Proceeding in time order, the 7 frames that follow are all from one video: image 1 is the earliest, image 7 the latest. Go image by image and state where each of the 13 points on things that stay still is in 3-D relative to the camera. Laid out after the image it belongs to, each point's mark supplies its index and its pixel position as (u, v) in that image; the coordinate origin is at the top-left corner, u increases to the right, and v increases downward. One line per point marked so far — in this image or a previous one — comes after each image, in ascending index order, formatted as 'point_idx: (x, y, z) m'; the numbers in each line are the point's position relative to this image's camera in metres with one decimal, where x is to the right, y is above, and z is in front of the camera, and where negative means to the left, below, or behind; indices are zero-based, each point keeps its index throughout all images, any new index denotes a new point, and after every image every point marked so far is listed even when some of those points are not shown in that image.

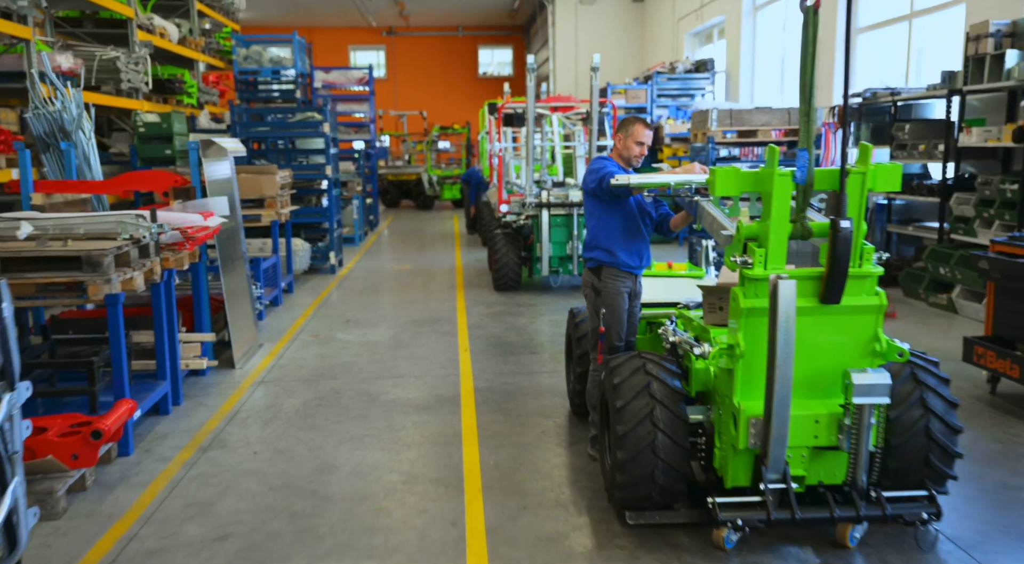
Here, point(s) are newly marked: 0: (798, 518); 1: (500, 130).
0: (+1.1, -0.8, +2.7) m
1: (-0.1, +2.1, +10.3) m
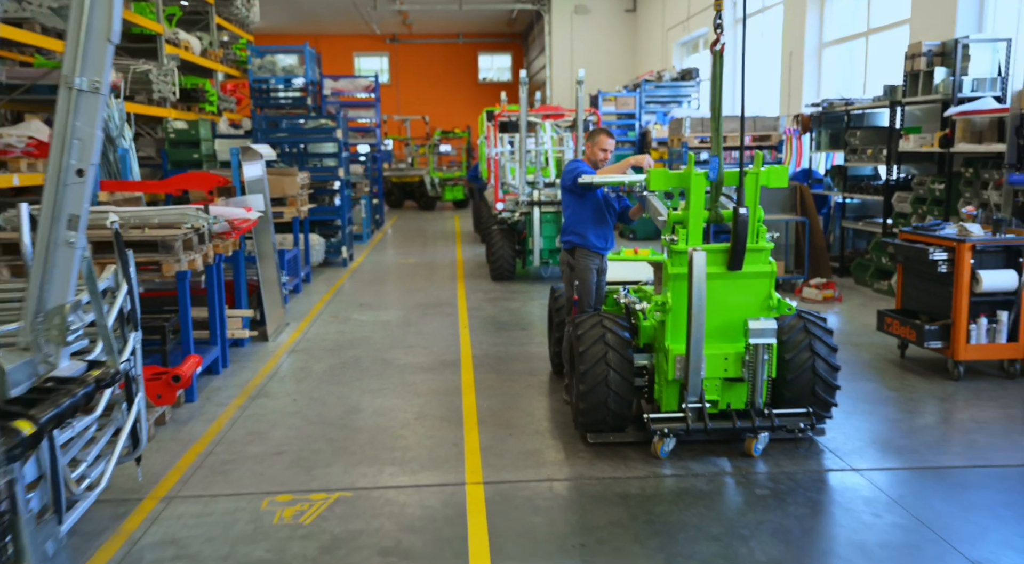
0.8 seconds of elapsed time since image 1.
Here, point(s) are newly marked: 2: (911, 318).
0: (+1.0, -0.7, +3.7) m
1: (-0.2, +2.2, +11.3) m
2: (+2.9, -0.3, +5.5) m
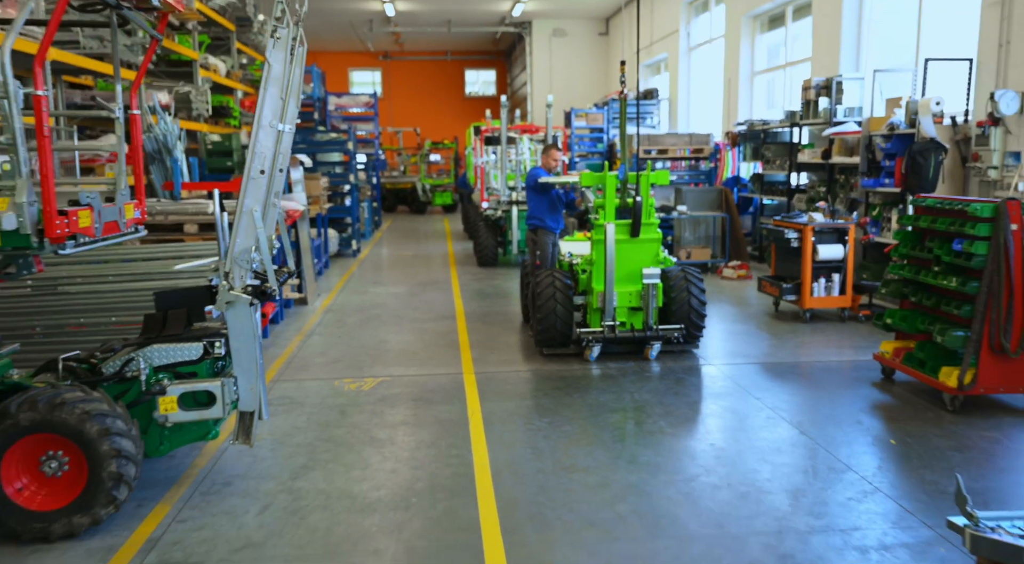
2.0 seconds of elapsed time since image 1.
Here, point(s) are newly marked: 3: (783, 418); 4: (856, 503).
0: (+0.8, -0.4, +5.9) m
1: (-0.5, +2.4, +13.4) m
2: (+2.7, 0.0, +7.7) m
3: (+1.8, -0.9, +4.8) m
4: (+1.6, -1.0, +3.5) m
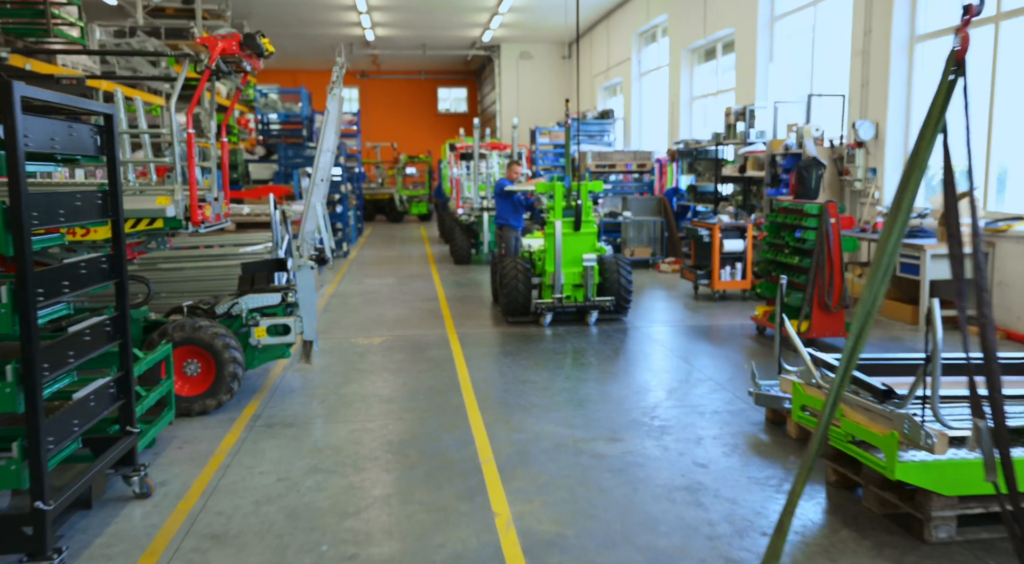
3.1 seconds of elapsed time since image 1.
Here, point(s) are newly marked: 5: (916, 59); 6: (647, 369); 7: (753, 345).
0: (+0.6, -0.2, +7.8) m
1: (-1.1, +2.4, +15.3) m
2: (+2.4, +0.2, +9.7) m
3: (+1.5, -0.7, +6.8) m
4: (+1.5, -0.8, +5.5) m
5: (+4.7, +2.6, +8.9) m
6: (+1.2, -0.7, +6.3) m
7: (+2.3, -0.6, +7.2) m
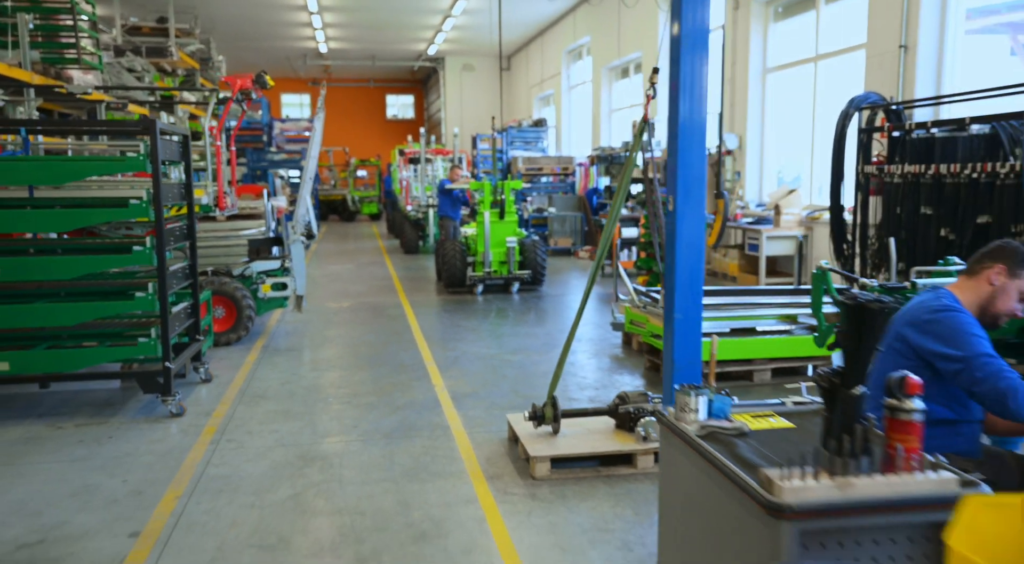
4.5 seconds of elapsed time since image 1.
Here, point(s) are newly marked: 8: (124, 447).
0: (-0.2, +0.1, +10.0) m
1: (-2.4, +2.7, +17.4) m
2: (+1.4, +0.5, +12.0) m
3: (+0.8, -0.4, +9.0) m
4: (+0.8, -0.5, +7.7) m
5: (+3.8, +3.0, +11.3) m
6: (+0.5, -0.4, +8.5) m
7: (+1.5, -0.3, +9.5) m
8: (-2.3, -1.0, +4.4) m
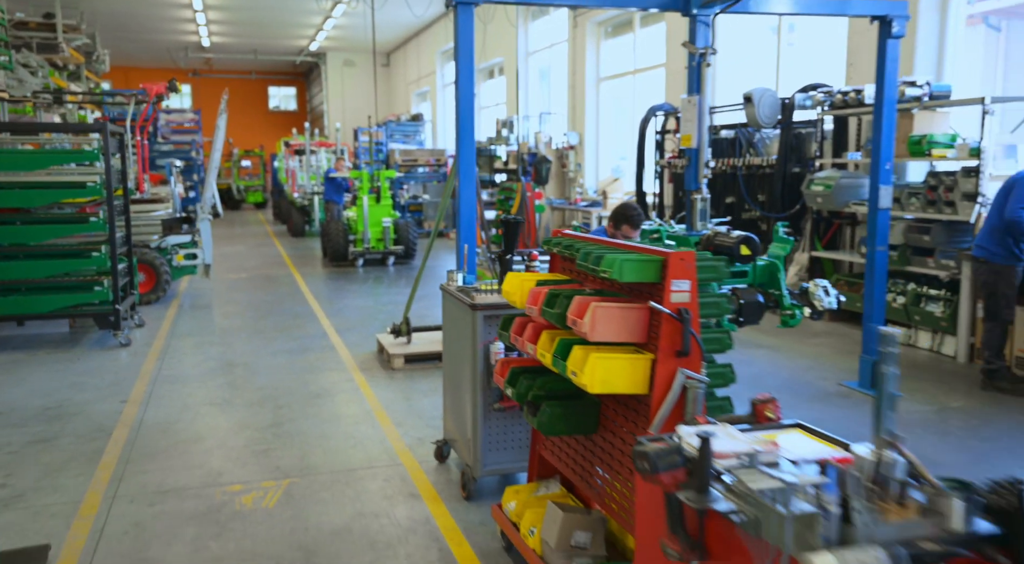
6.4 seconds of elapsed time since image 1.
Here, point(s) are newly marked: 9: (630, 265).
0: (-2.2, +0.5, +11.8) m
1: (-5.4, +3.1, +18.8) m
2: (-0.8, +0.9, +14.0) m
3: (-1.0, 0.0, +11.0) m
4: (-0.8, -0.1, +9.7) m
5: (+1.6, +3.4, +13.7) m
6: (-1.2, 0.0, +10.5) m
7: (-0.4, +0.1, +11.5) m
8: (-3.4, -0.7, +6.0) m
9: (+0.4, +0.1, +2.4) m
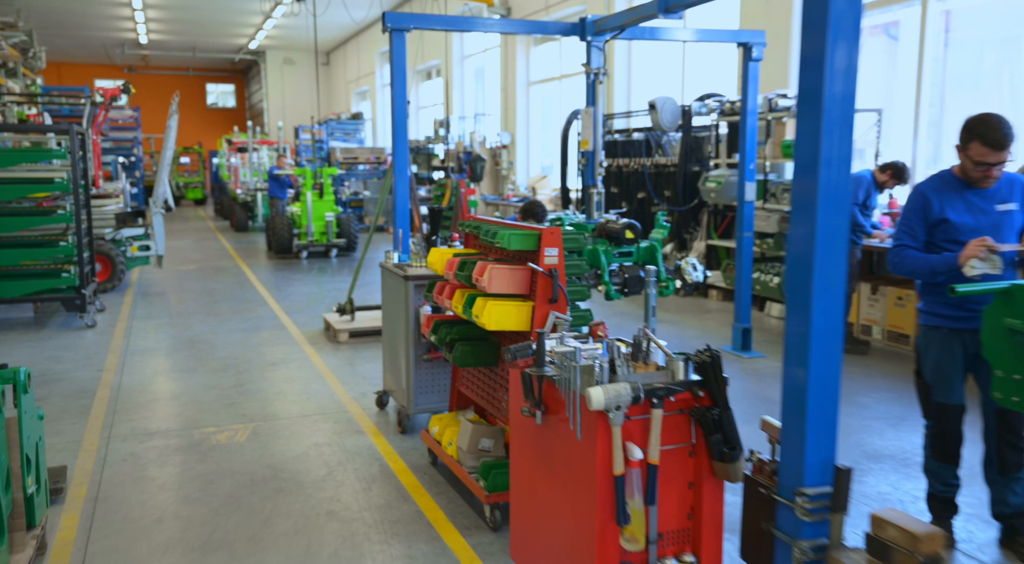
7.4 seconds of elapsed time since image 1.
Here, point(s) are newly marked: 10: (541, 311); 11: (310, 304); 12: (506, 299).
0: (-3.2, +0.6, +12.5) m
1: (-7.0, +3.3, +19.2) m
2: (-2.1, +1.1, +14.8) m
3: (-2.0, +0.2, +11.8) m
4: (-1.7, +0.1, +10.6) m
5: (+0.4, +3.6, +14.7) m
6: (-2.2, +0.1, +11.2) m
7: (-1.4, +0.3, +12.4) m
8: (-4.0, -0.5, +6.7) m
9: (0.0, +0.2, +3.3) m
10: (+0.1, -0.1, +3.3) m
11: (-2.2, -0.3, +8.4) m
12: (0.0, -0.1, +3.4) m
